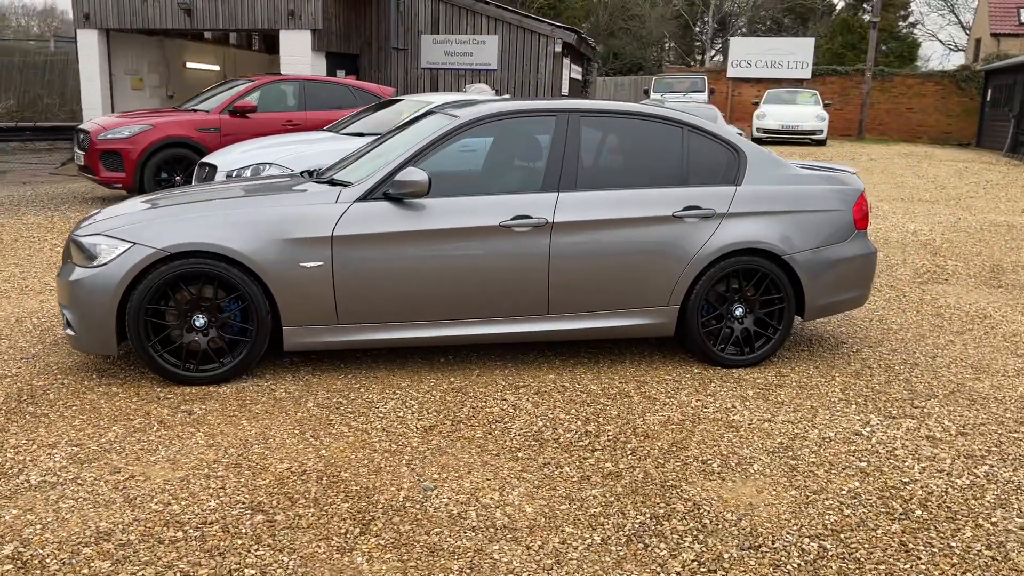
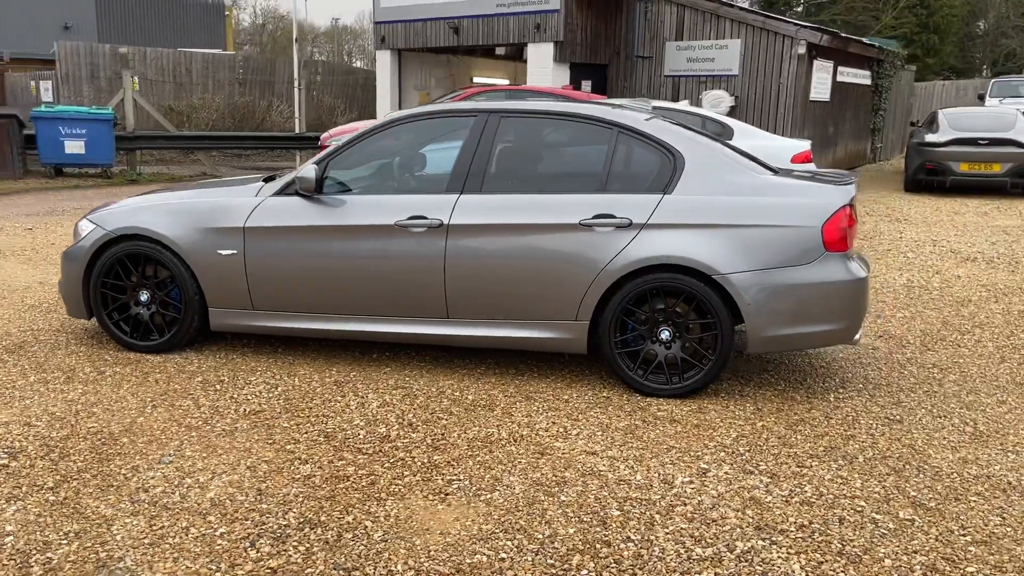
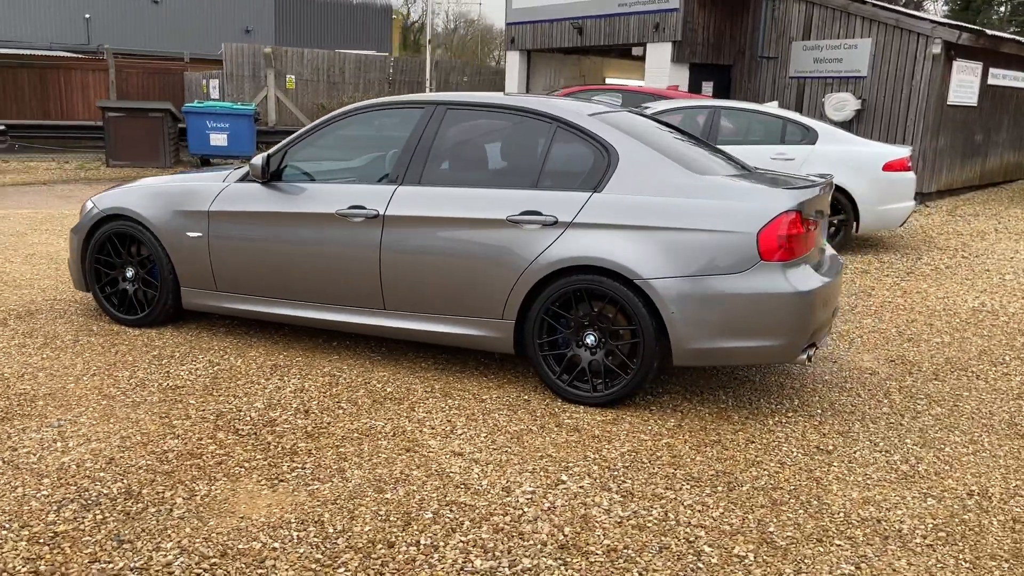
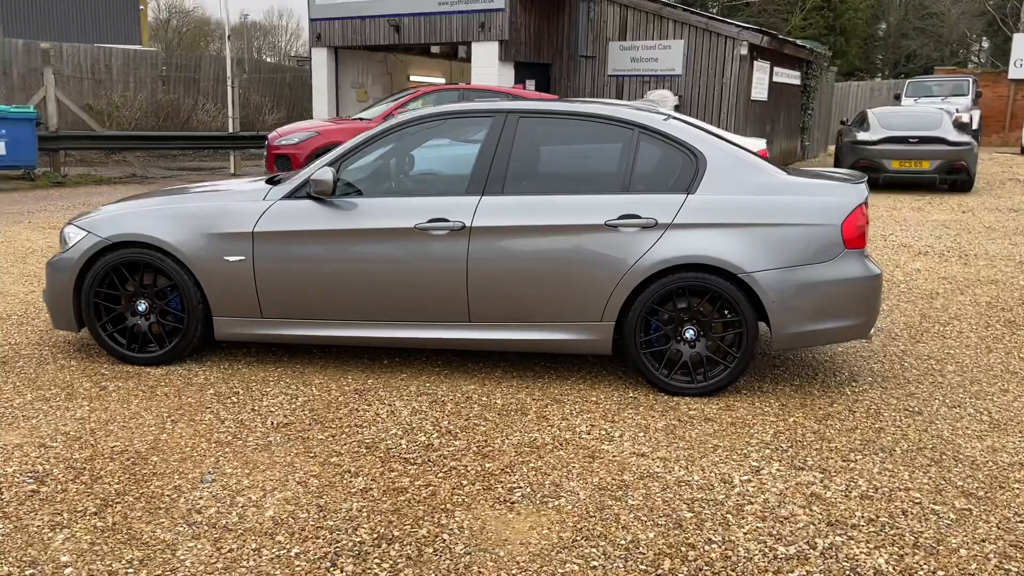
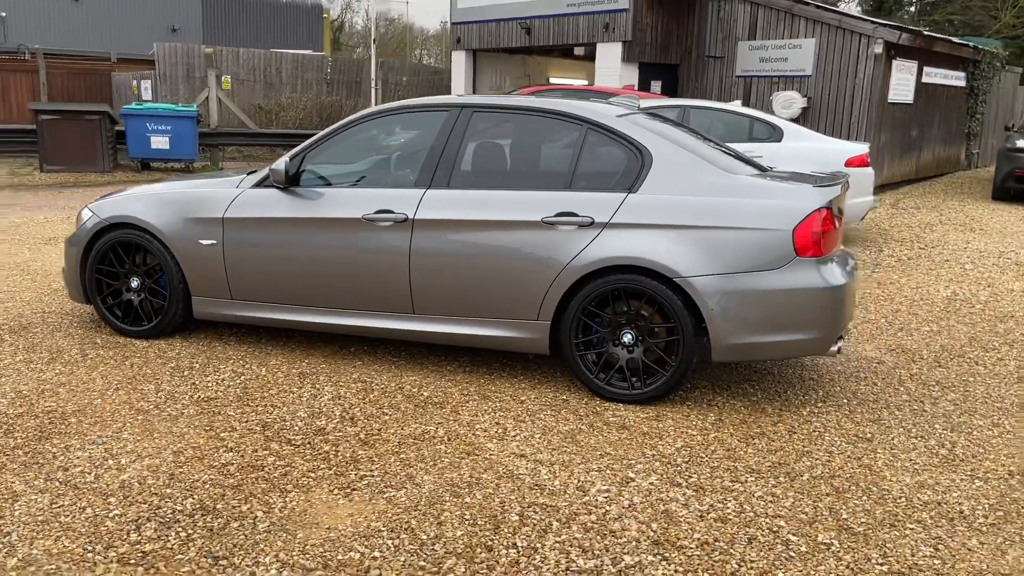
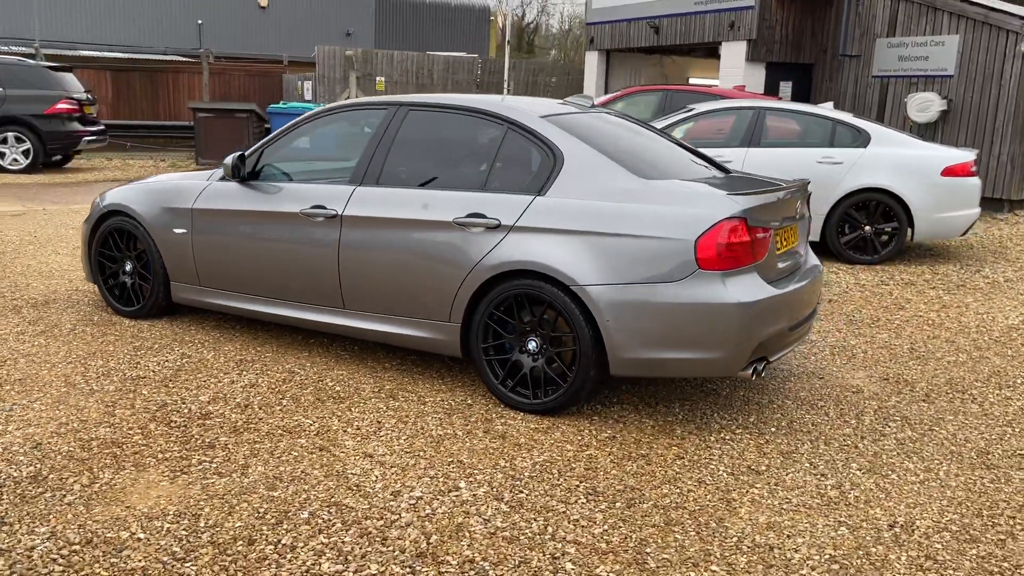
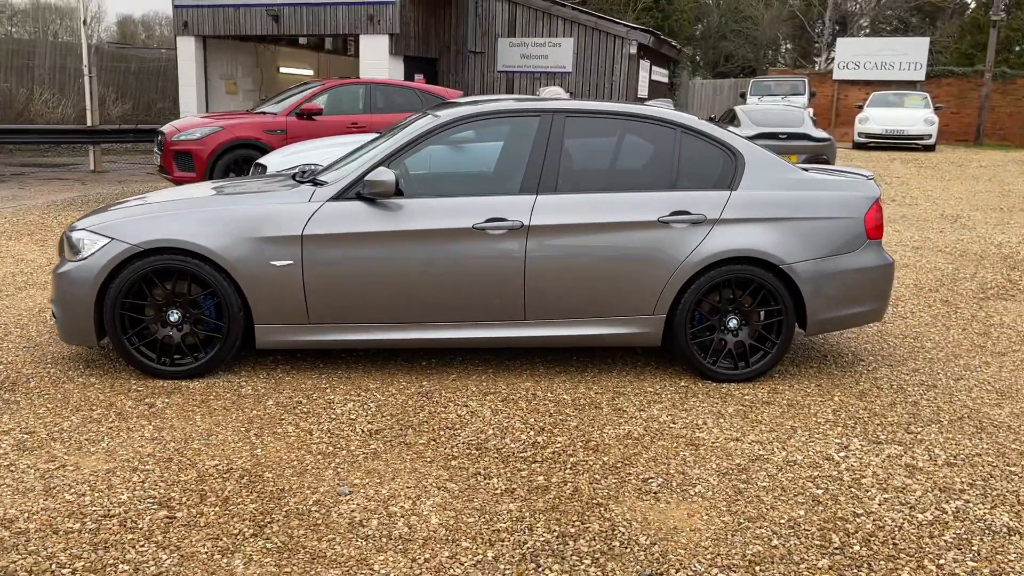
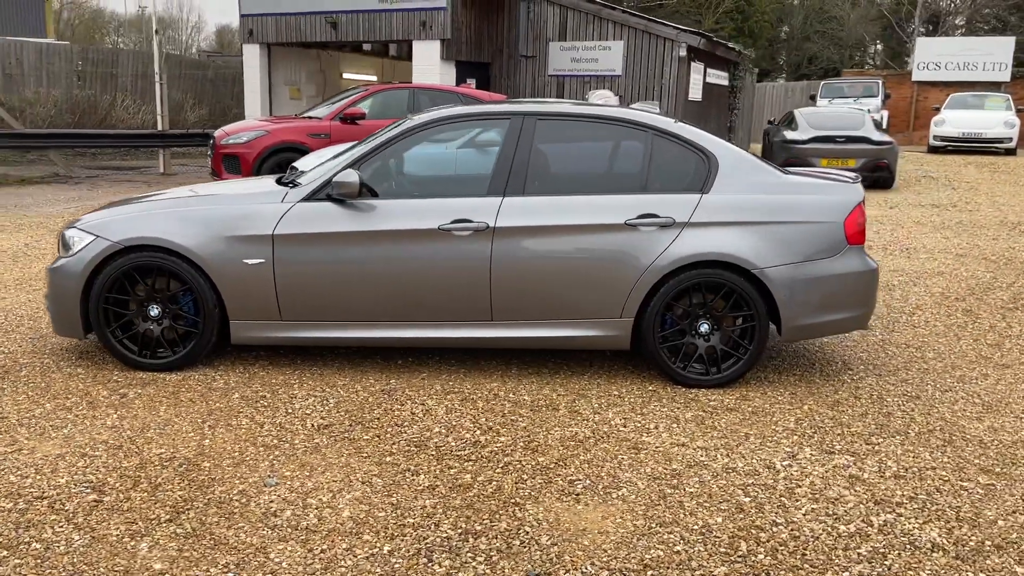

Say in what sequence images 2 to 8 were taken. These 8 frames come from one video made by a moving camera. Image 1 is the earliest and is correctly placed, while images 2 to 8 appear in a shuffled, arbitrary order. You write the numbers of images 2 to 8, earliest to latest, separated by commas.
7, 8, 4, 2, 5, 3, 6
